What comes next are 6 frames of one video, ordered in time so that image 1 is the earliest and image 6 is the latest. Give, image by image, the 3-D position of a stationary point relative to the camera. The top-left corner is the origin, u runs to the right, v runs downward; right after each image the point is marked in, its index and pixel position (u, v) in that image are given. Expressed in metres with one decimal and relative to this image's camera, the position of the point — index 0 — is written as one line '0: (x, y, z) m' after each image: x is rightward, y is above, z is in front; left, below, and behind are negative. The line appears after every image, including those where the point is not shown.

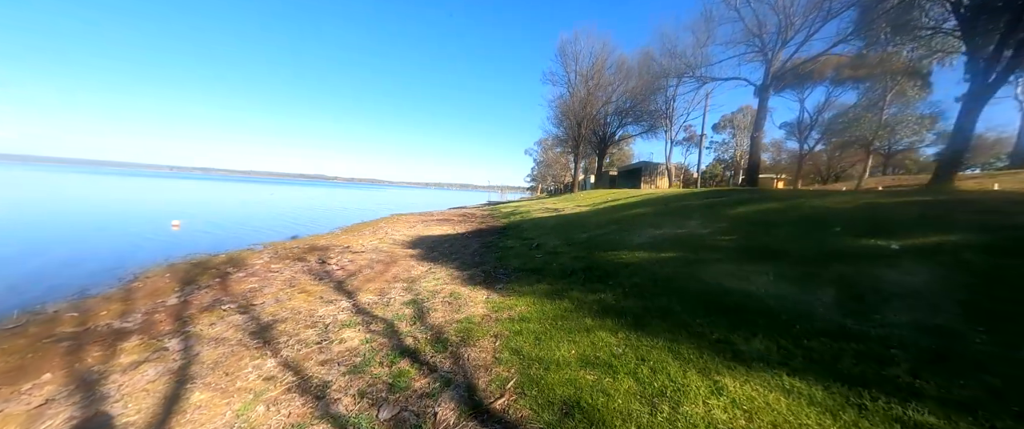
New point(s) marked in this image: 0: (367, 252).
0: (-5.5, -1.5, +10.8) m
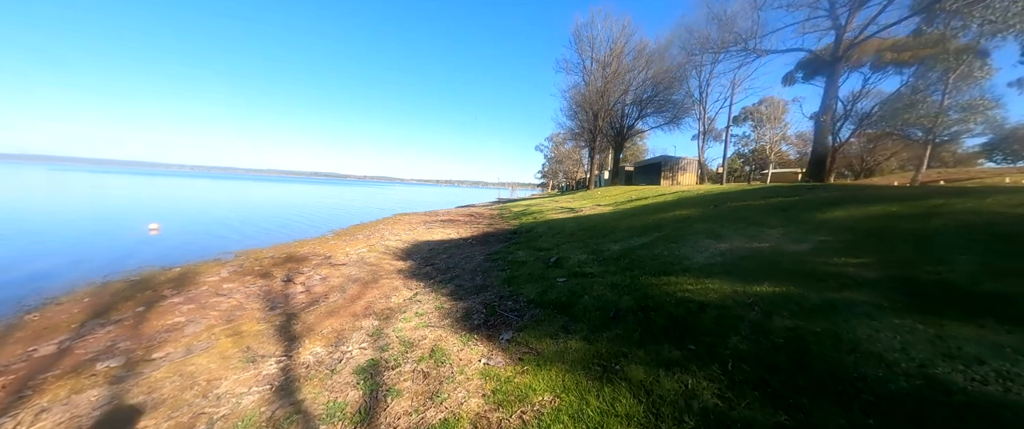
0: (-5.1, -1.6, +8.9) m
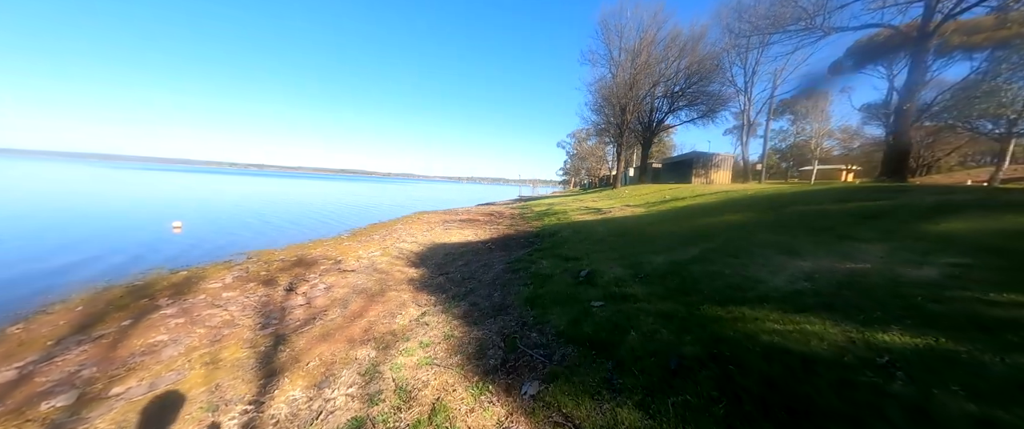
0: (-4.5, -1.7, +8.2) m
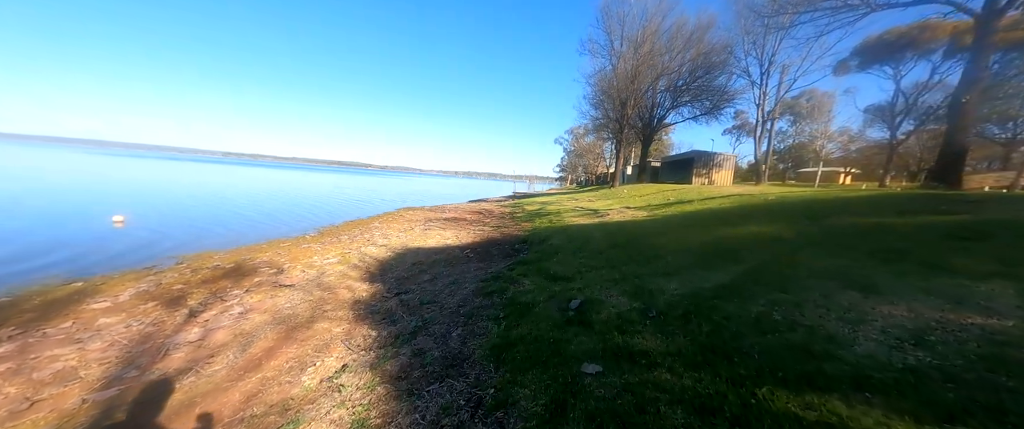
0: (-5.1, -1.7, +6.6) m
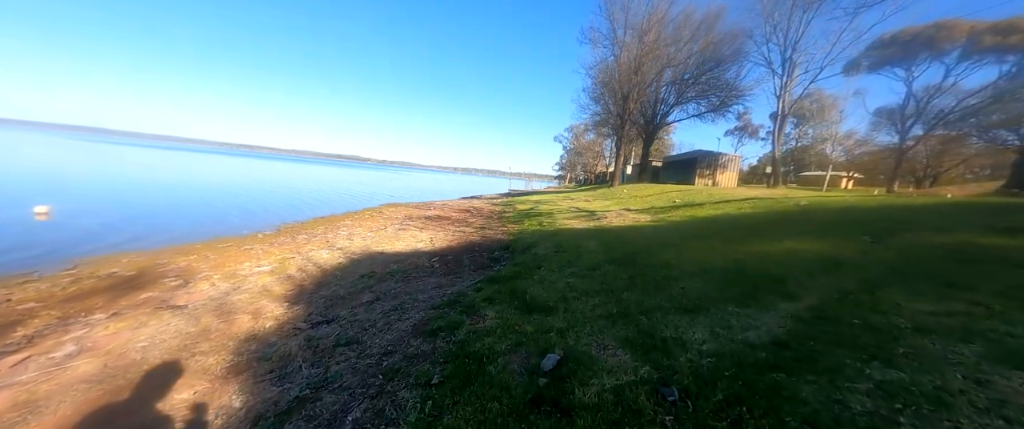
0: (-5.7, -1.7, +4.9) m
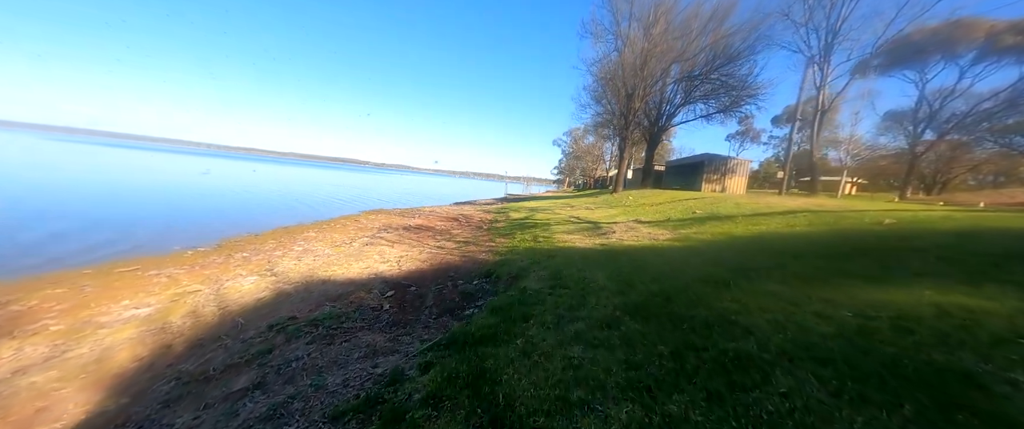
0: (-6.1, -2.0, +2.7) m
